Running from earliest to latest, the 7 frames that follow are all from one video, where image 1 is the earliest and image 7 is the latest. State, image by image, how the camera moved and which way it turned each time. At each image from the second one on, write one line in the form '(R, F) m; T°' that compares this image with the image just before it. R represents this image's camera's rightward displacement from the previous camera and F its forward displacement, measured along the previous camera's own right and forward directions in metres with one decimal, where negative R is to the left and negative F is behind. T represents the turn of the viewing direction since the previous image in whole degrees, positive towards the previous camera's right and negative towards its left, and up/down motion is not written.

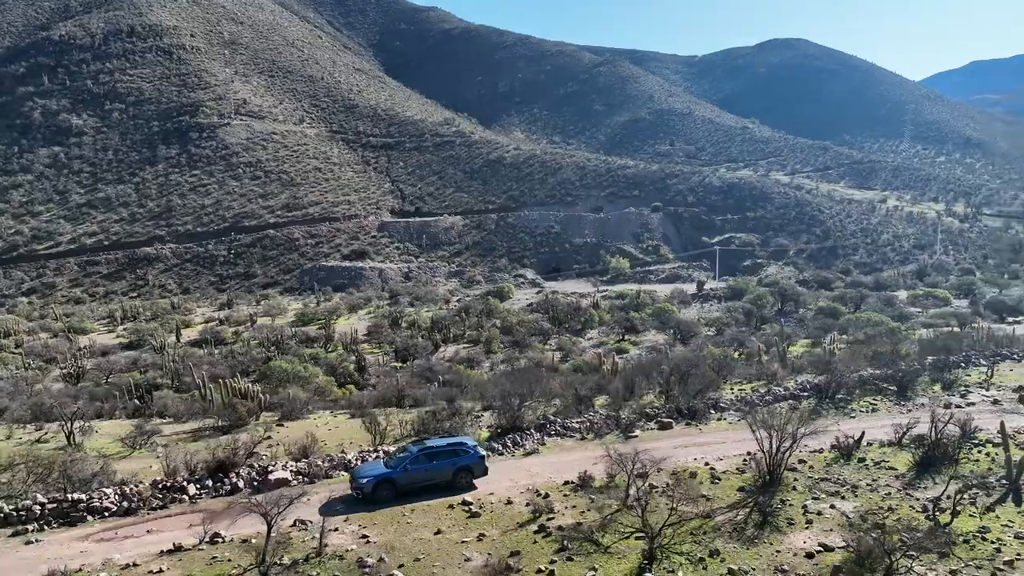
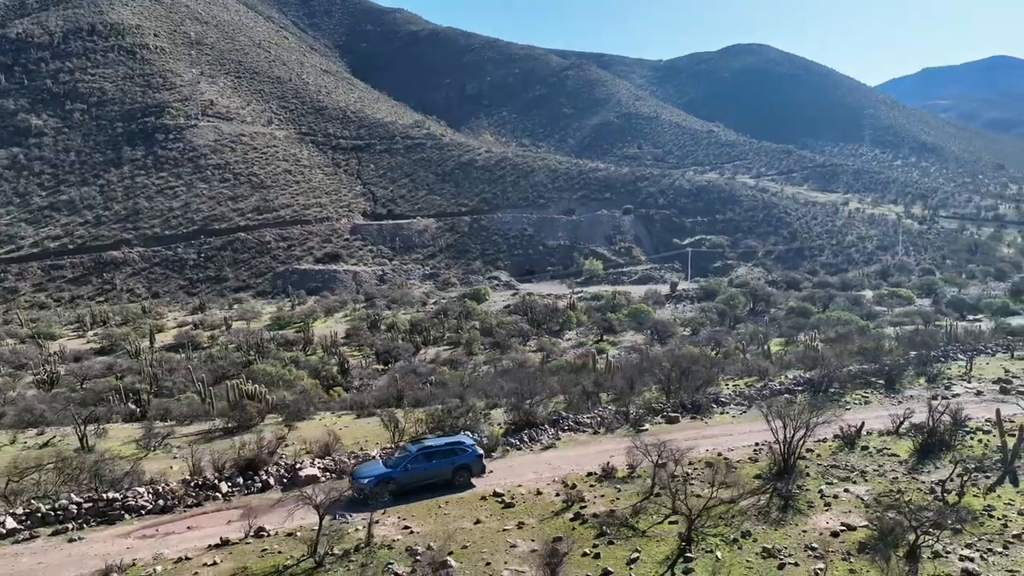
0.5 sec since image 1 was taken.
(-0.7, -0.3) m; +3°
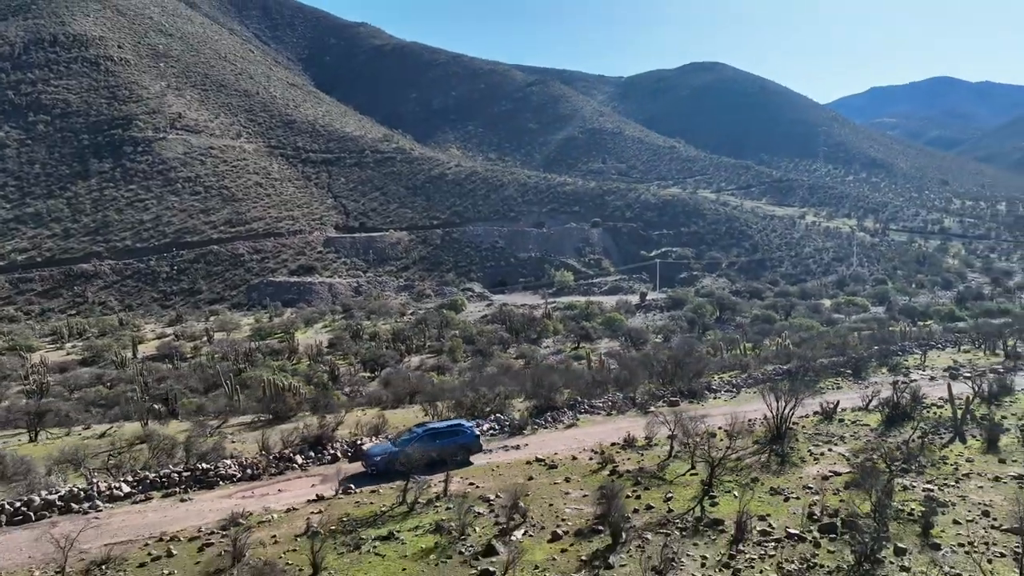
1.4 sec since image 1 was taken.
(-1.0, -1.3) m; +3°
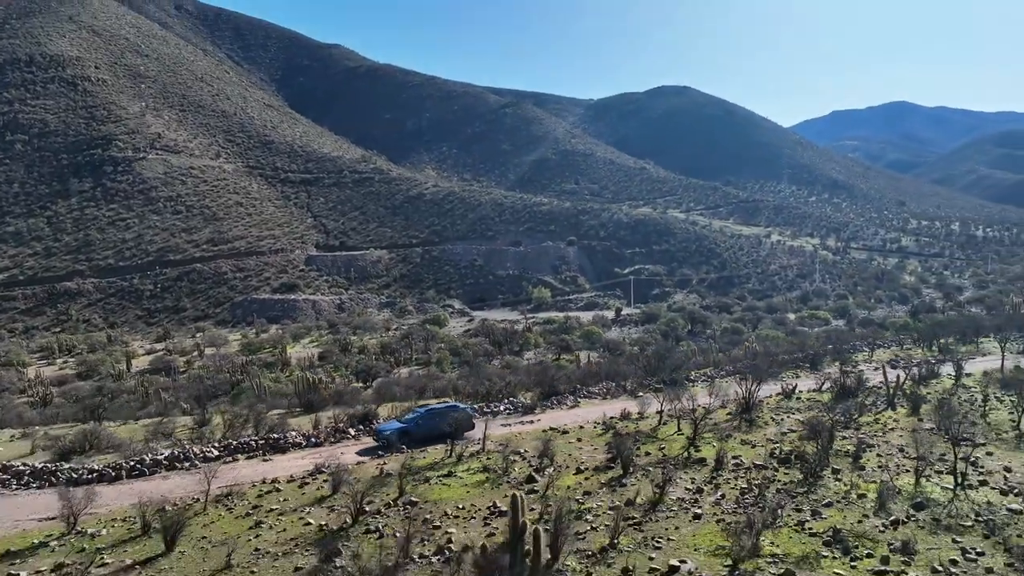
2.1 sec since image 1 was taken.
(-0.7, -1.9) m; +2°
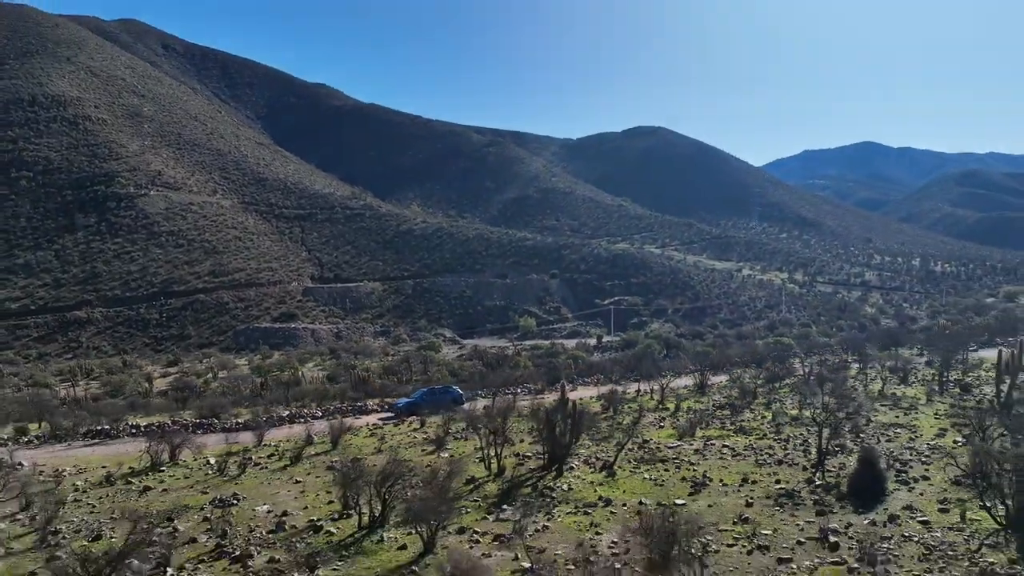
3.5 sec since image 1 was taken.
(-0.9, -4.1) m; +2°
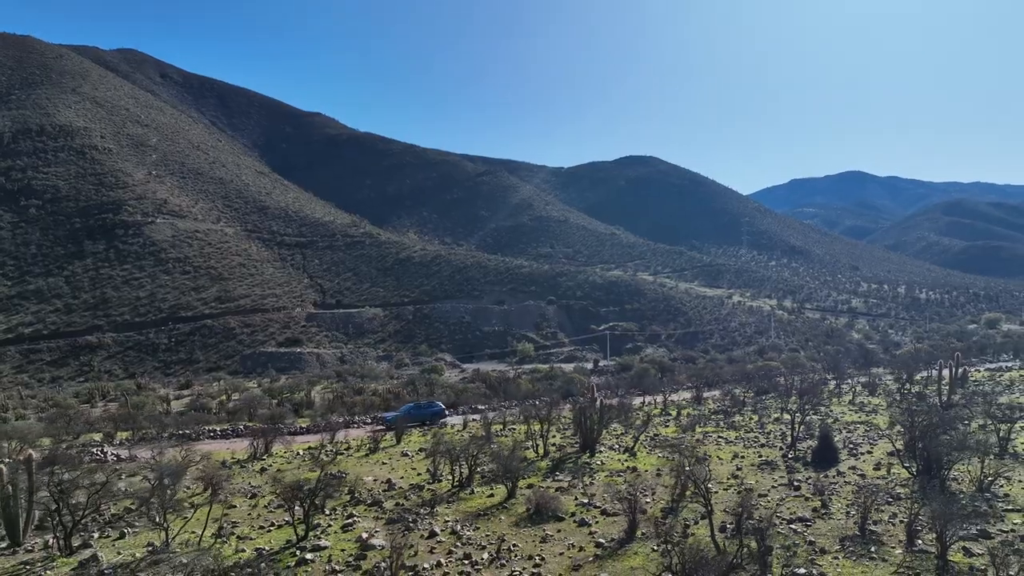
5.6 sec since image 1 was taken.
(-0.8, -2.3) m; +1°
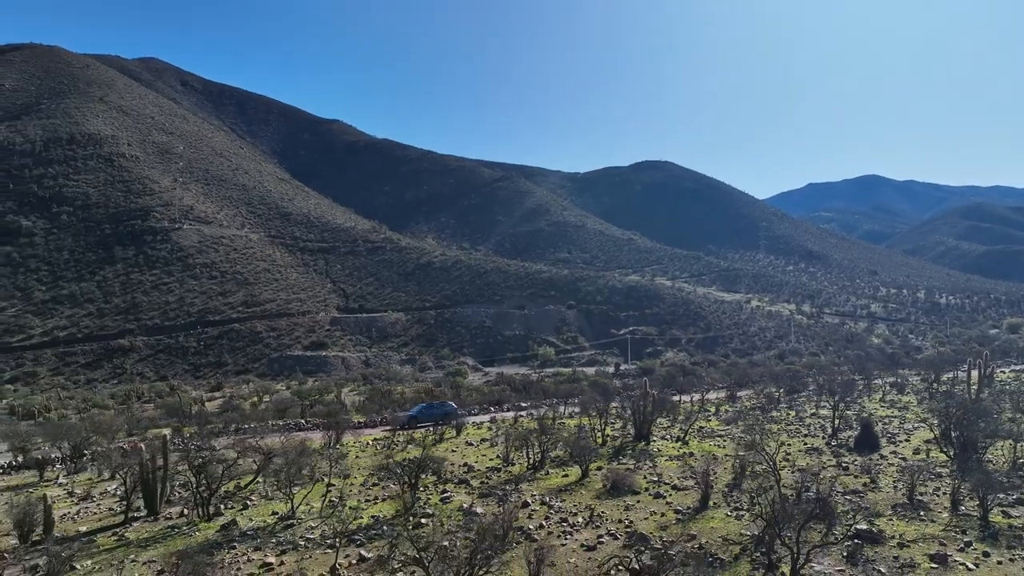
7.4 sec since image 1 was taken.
(-0.8, -0.9) m; -1°
